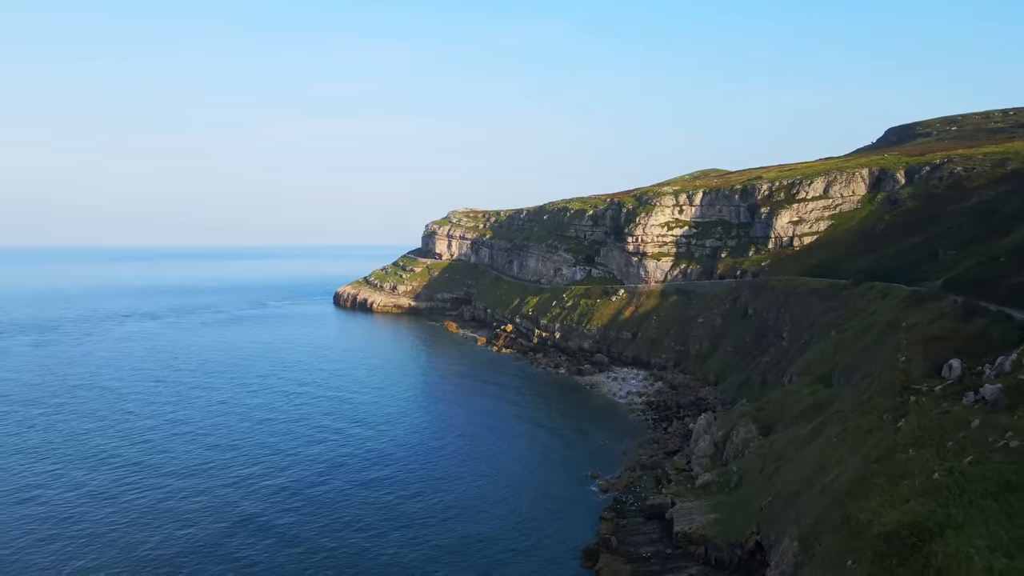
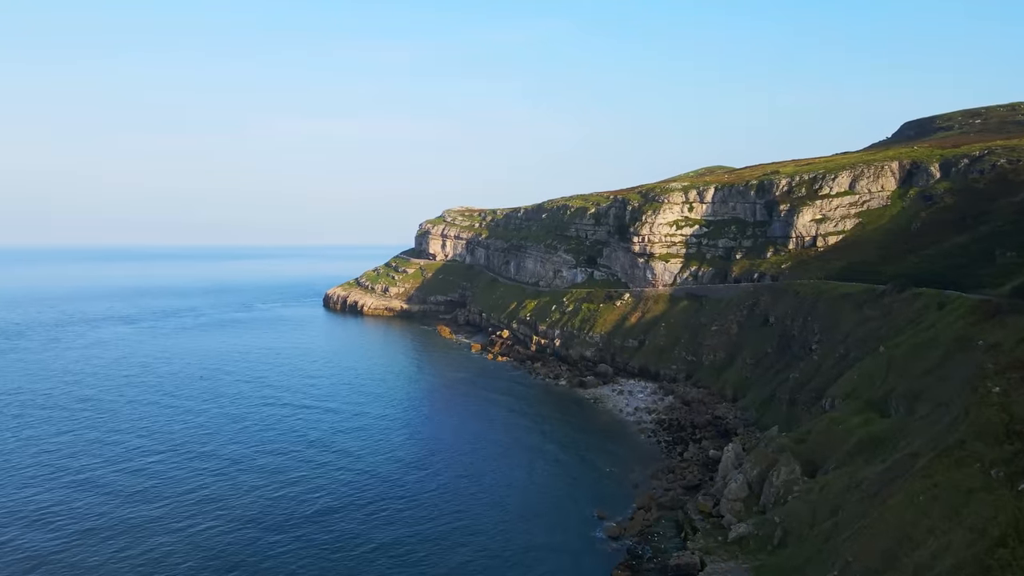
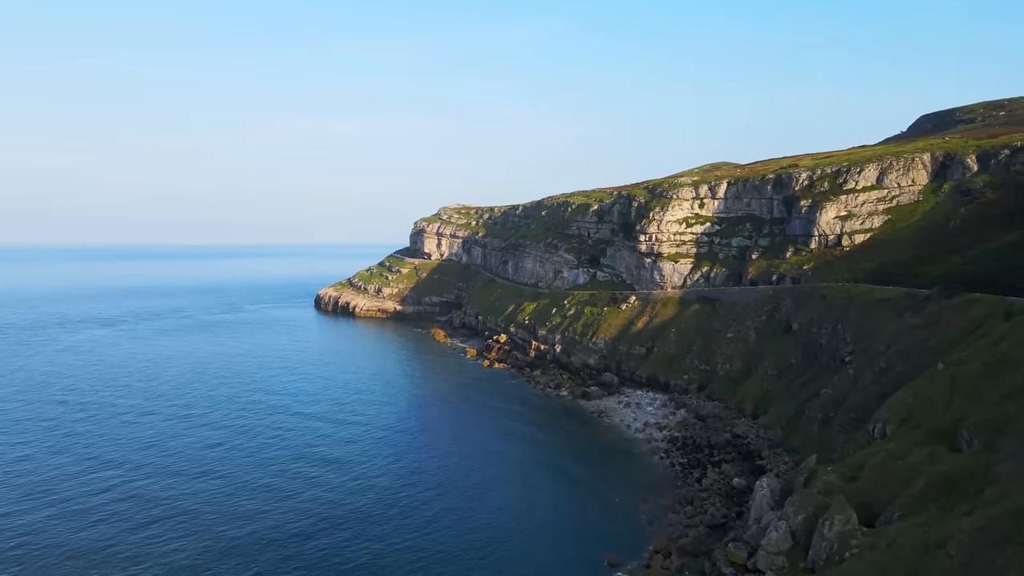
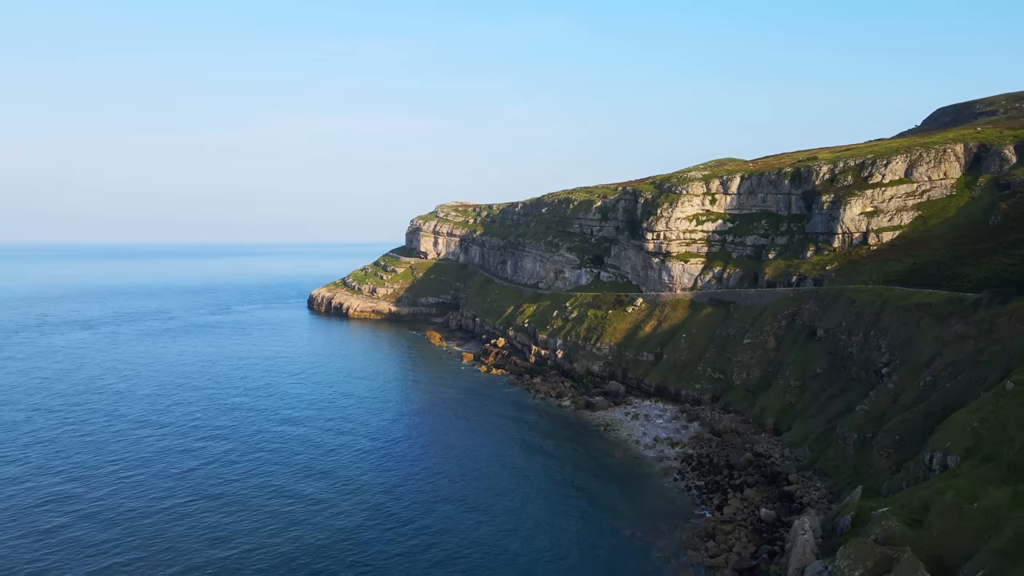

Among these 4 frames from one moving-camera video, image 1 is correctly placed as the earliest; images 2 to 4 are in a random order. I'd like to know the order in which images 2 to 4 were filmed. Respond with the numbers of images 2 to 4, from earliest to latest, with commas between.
2, 3, 4
